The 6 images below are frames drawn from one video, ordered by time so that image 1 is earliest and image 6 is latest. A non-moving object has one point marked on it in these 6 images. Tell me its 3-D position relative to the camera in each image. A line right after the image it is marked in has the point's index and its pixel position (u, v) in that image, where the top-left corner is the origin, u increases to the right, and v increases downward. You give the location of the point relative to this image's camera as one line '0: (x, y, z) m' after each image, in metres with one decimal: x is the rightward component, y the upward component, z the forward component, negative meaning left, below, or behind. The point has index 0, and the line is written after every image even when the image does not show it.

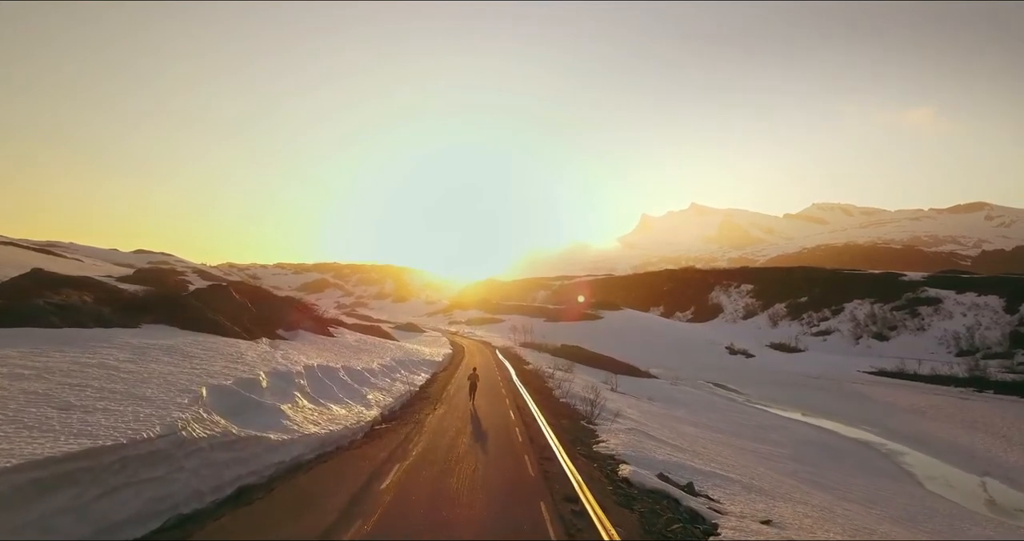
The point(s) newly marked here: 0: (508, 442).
0: (-0.1, -4.2, +12.6) m
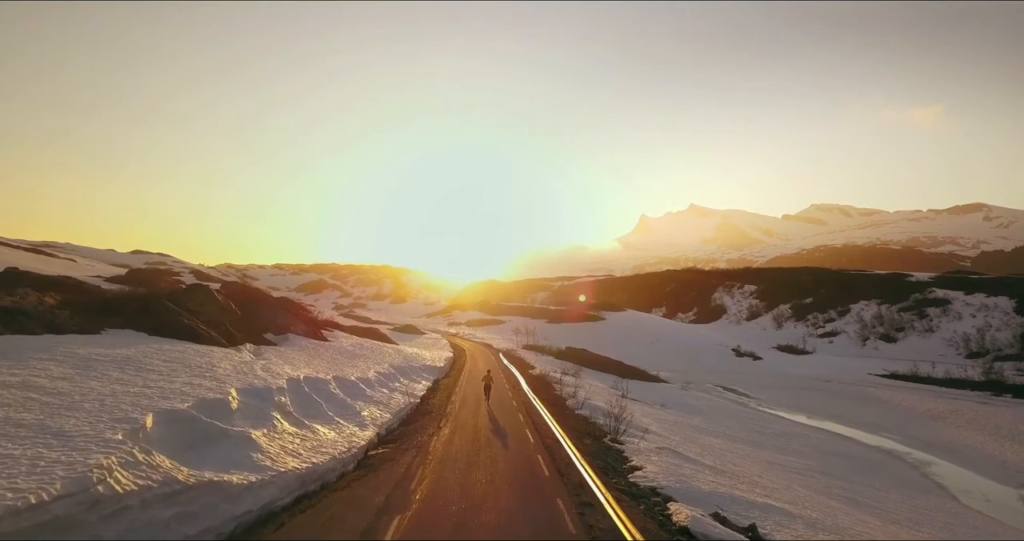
0: (+0.3, -4.1, +10.7) m
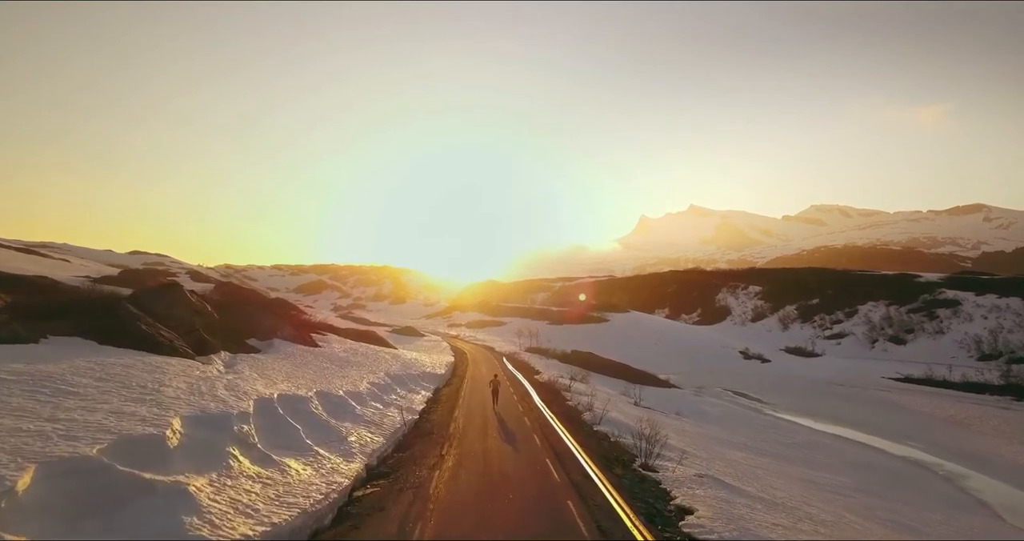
0: (+0.6, -4.1, +8.7) m
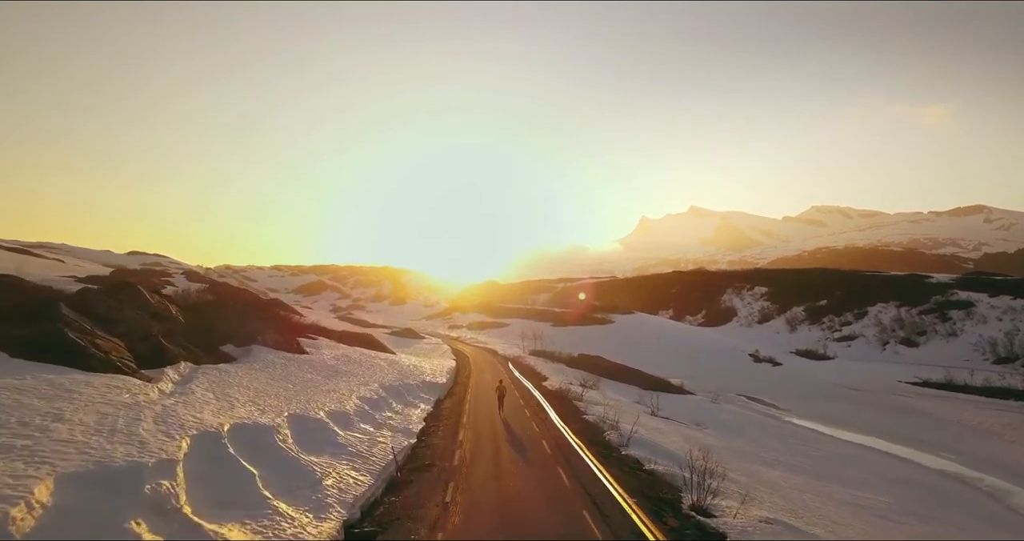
0: (+1.0, -4.0, +6.3) m
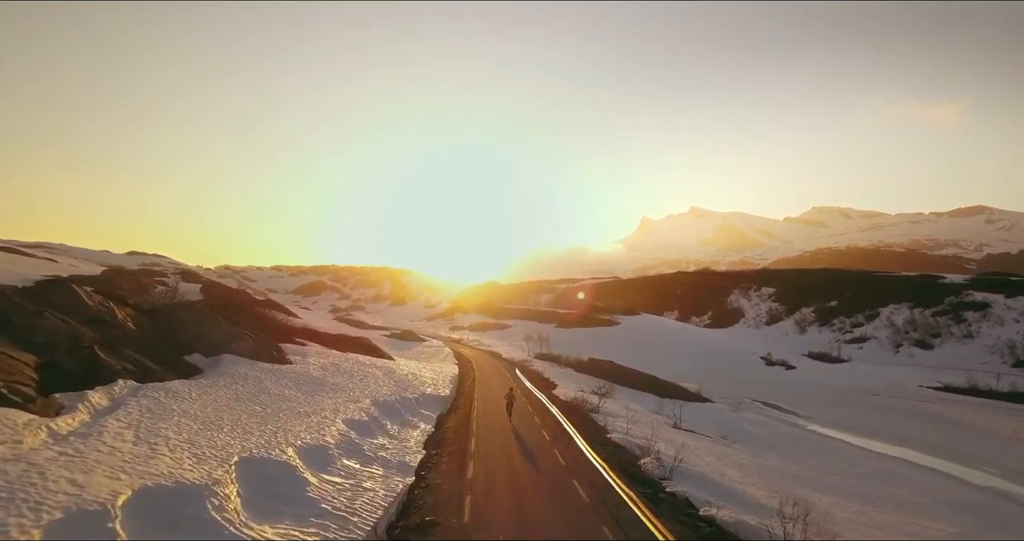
0: (+1.4, -3.8, +3.7) m
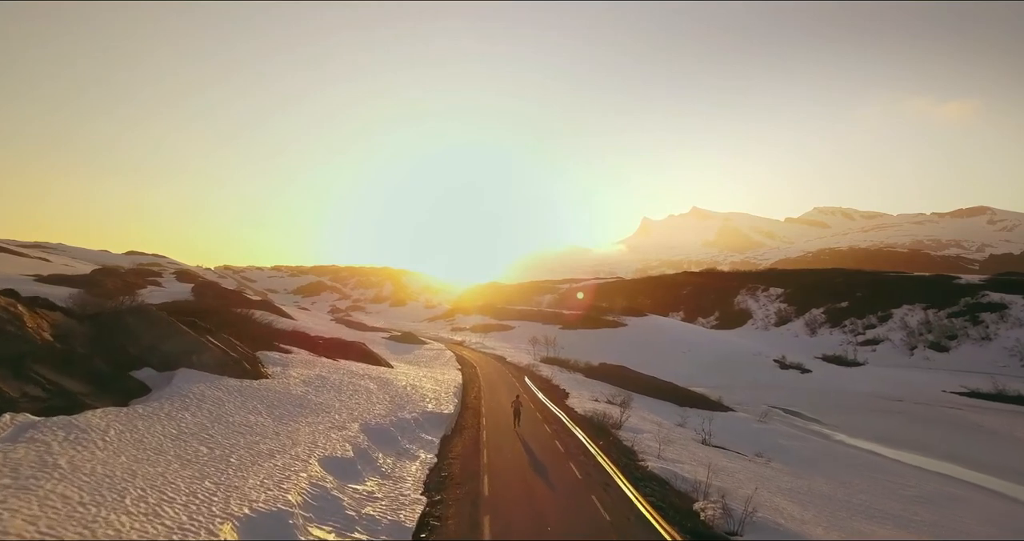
0: (+1.8, -3.8, +1.0) m
